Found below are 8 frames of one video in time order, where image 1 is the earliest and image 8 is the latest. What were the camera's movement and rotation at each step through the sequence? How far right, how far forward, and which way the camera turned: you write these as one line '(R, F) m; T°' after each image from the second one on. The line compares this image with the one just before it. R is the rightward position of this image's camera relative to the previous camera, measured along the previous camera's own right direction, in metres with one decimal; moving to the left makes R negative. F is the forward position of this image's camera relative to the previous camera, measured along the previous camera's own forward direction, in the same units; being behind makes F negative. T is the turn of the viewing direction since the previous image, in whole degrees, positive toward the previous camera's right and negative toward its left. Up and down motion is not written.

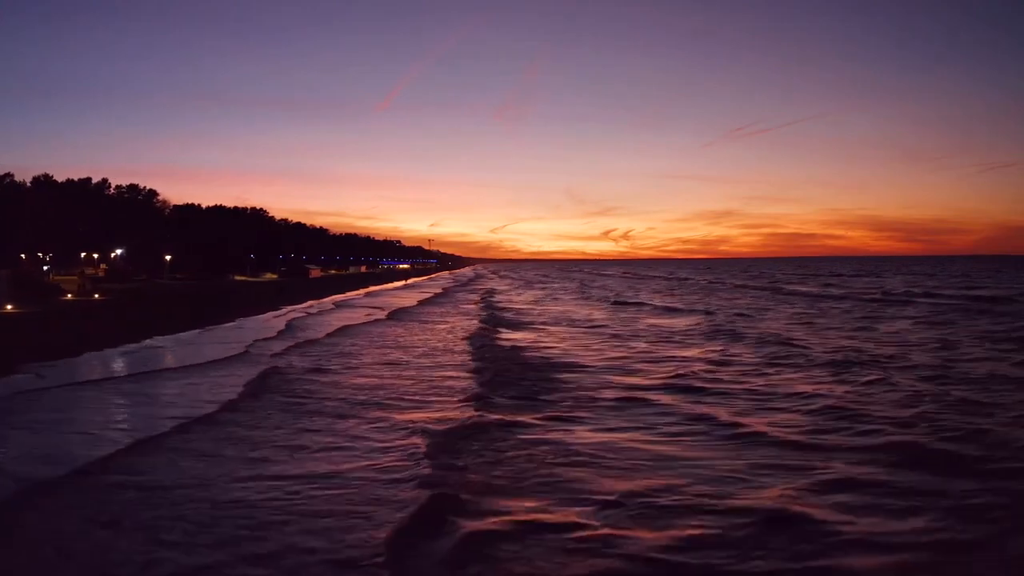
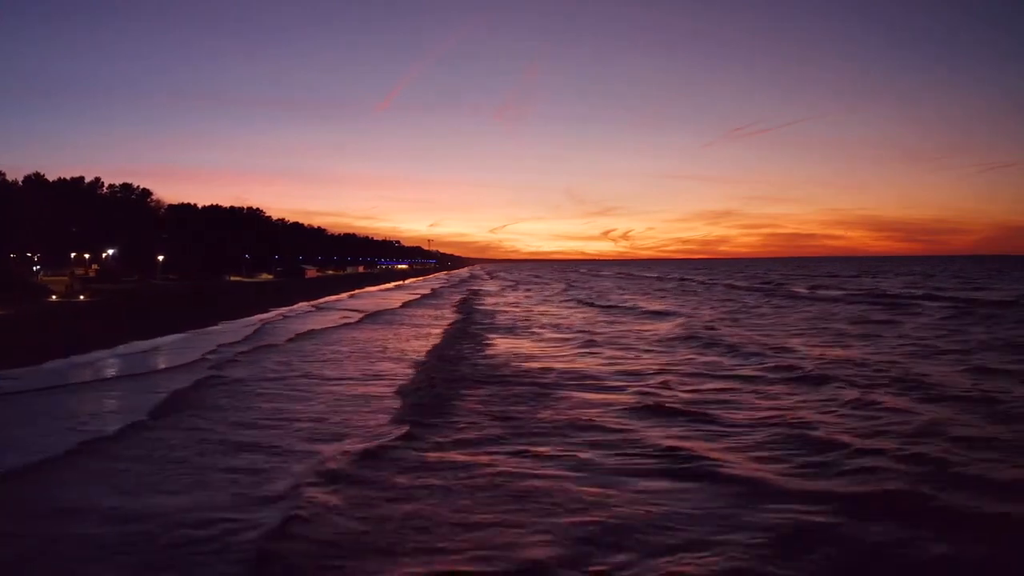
(+0.5, +0.9) m; 0°
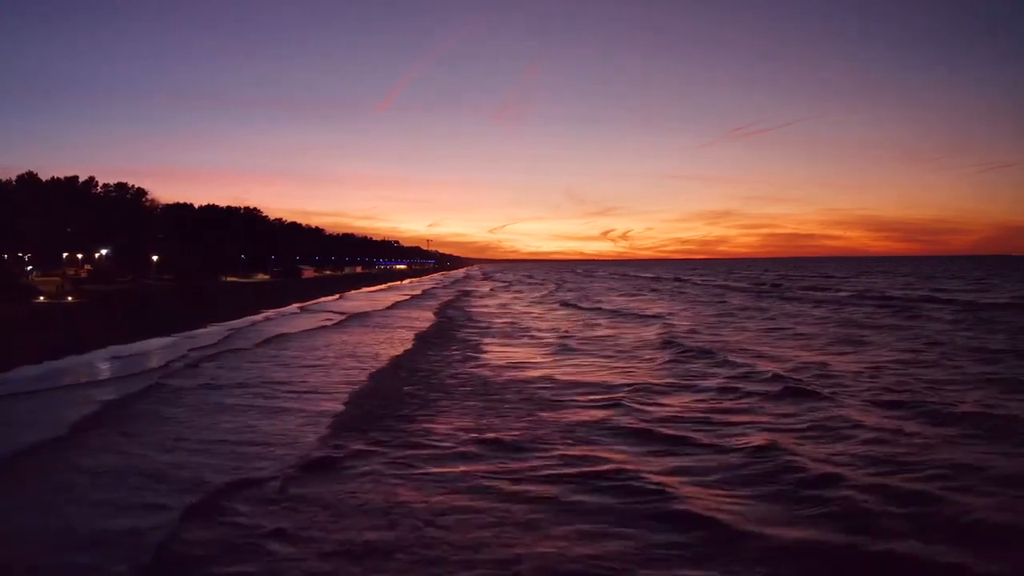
(+0.4, +0.6) m; 0°
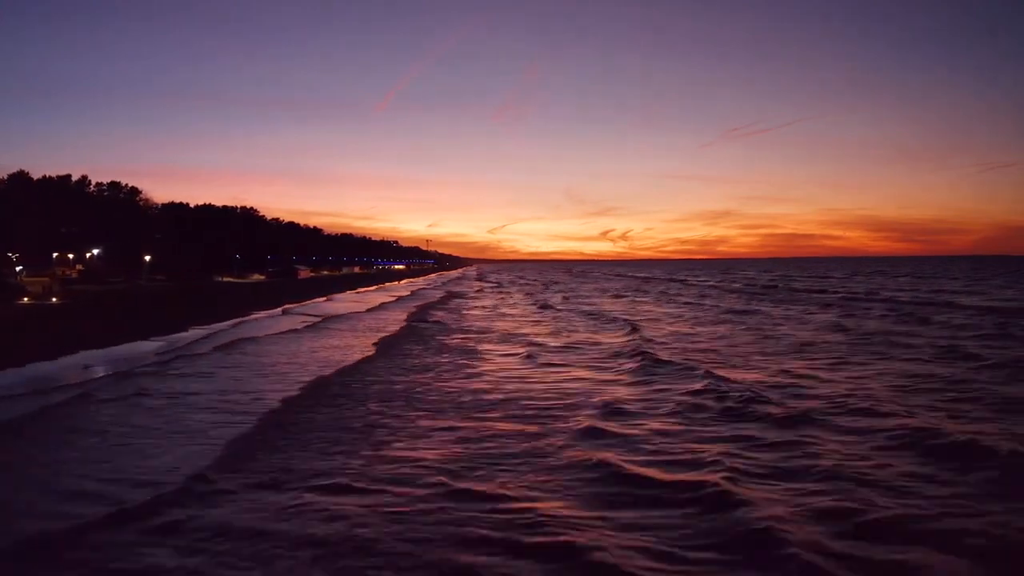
(+0.5, +0.9) m; 0°
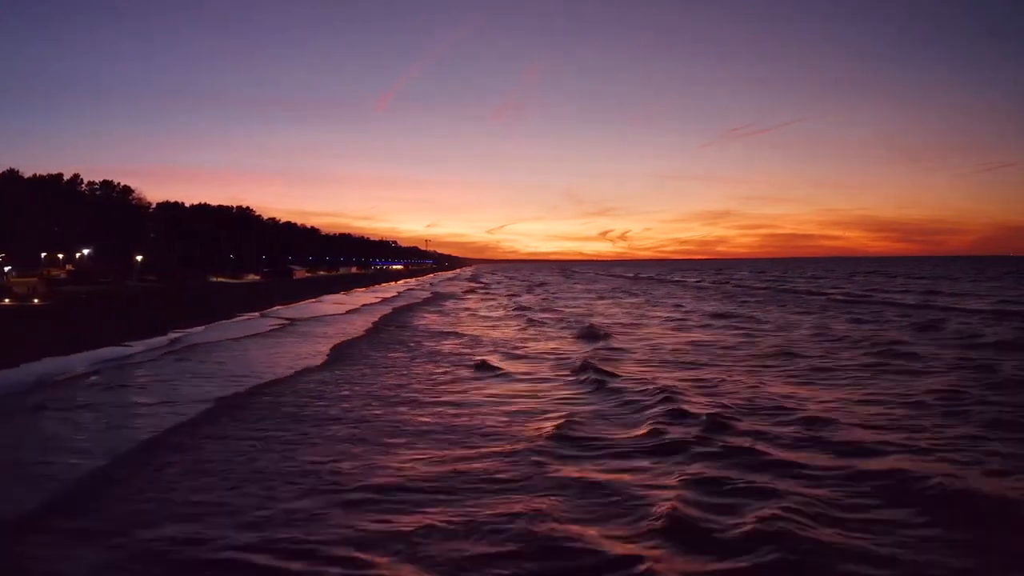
(+0.5, +1.1) m; 0°
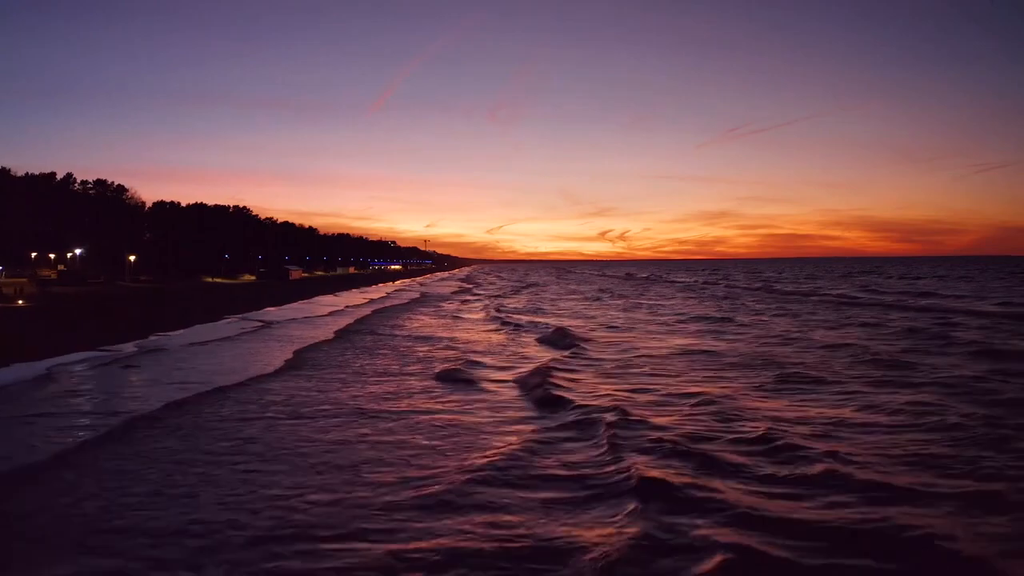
(+0.3, +0.9) m; 0°
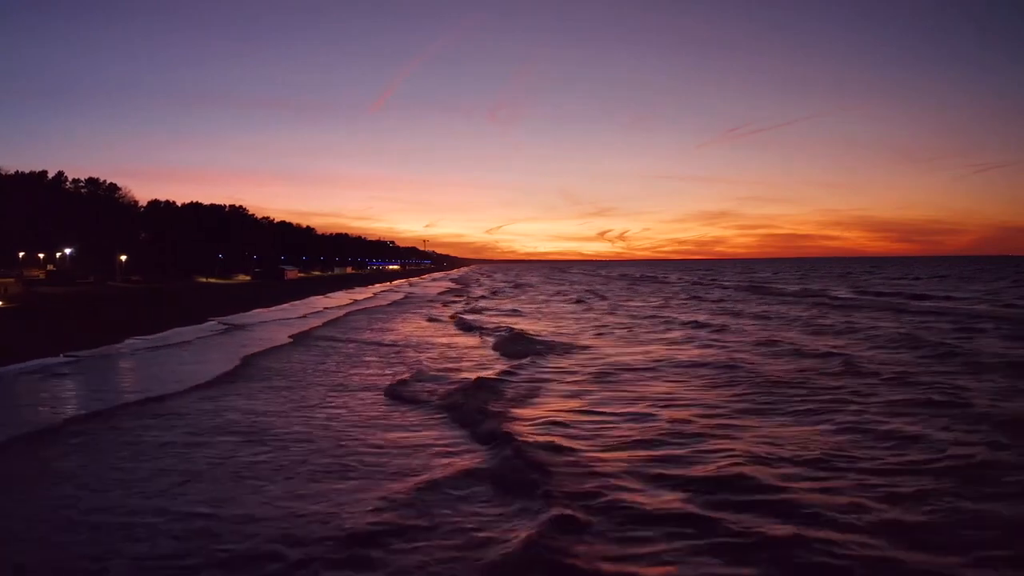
(+0.5, +1.1) m; 0°
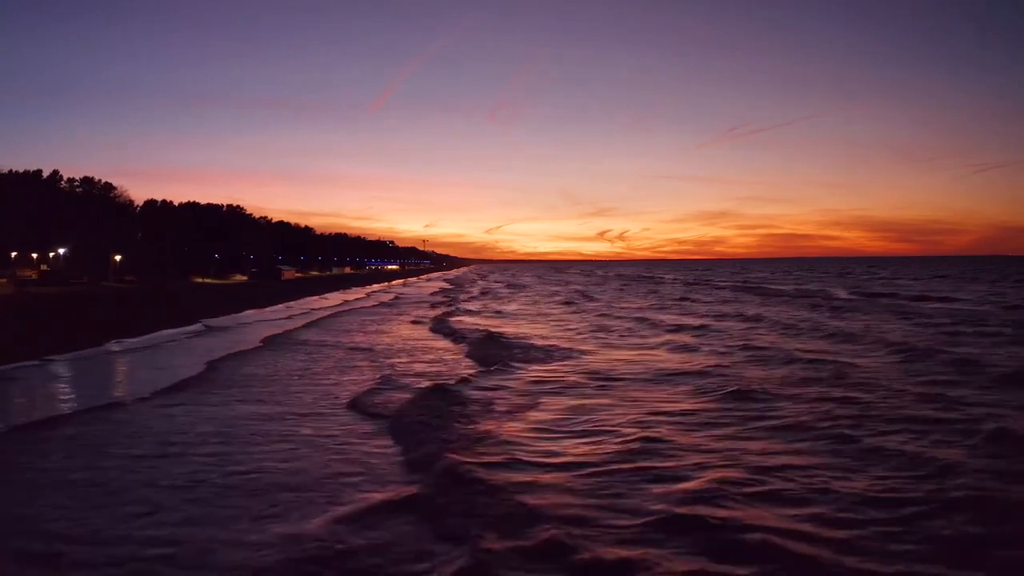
(+0.3, +0.6) m; 0°
